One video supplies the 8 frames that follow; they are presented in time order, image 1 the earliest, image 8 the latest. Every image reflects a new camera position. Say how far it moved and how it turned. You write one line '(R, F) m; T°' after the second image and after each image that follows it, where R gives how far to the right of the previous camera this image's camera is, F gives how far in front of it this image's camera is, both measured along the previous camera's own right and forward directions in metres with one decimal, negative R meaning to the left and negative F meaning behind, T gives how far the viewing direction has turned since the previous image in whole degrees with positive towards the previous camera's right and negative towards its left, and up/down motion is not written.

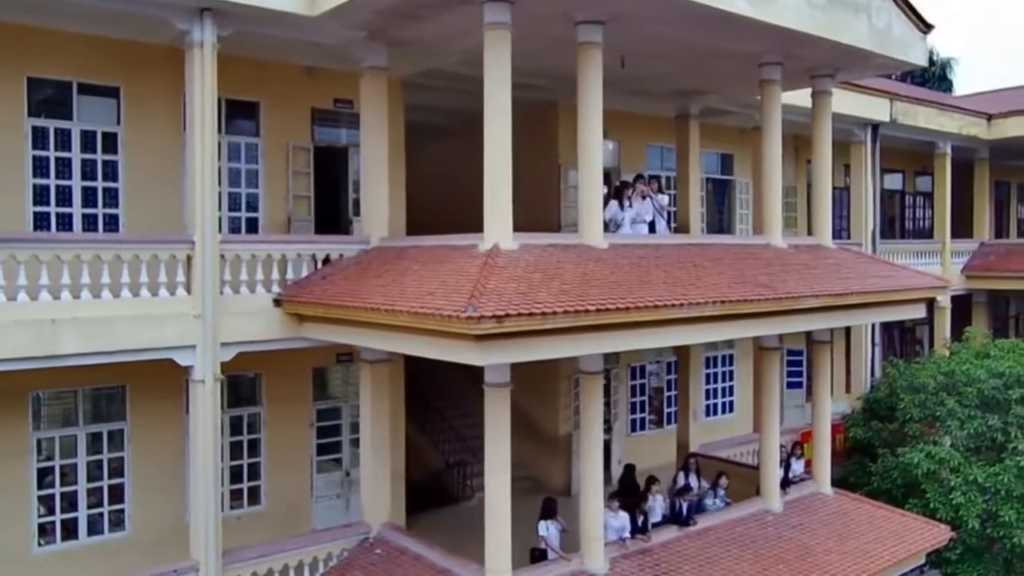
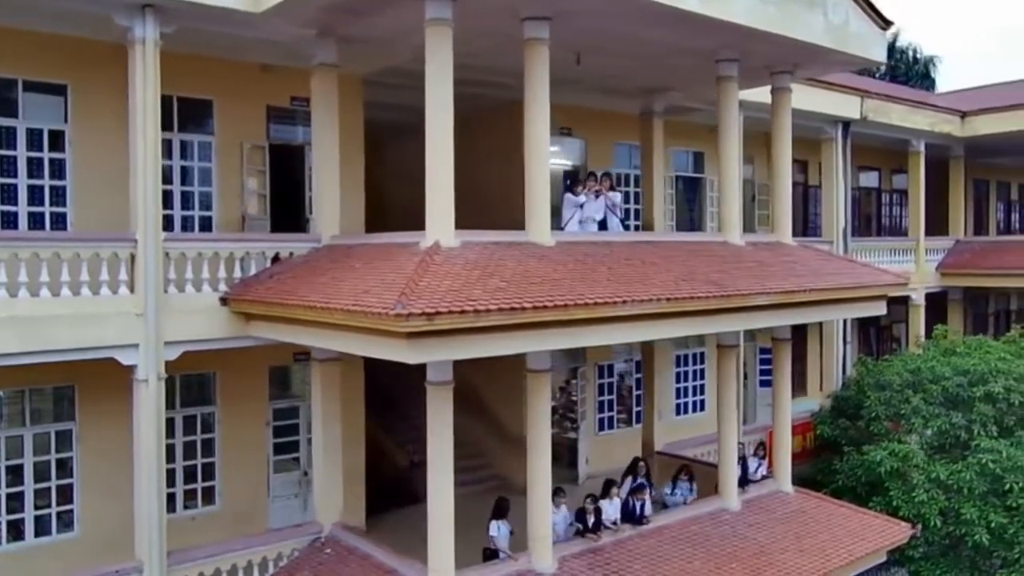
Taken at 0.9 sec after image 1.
(+0.5, +0.1) m; 0°
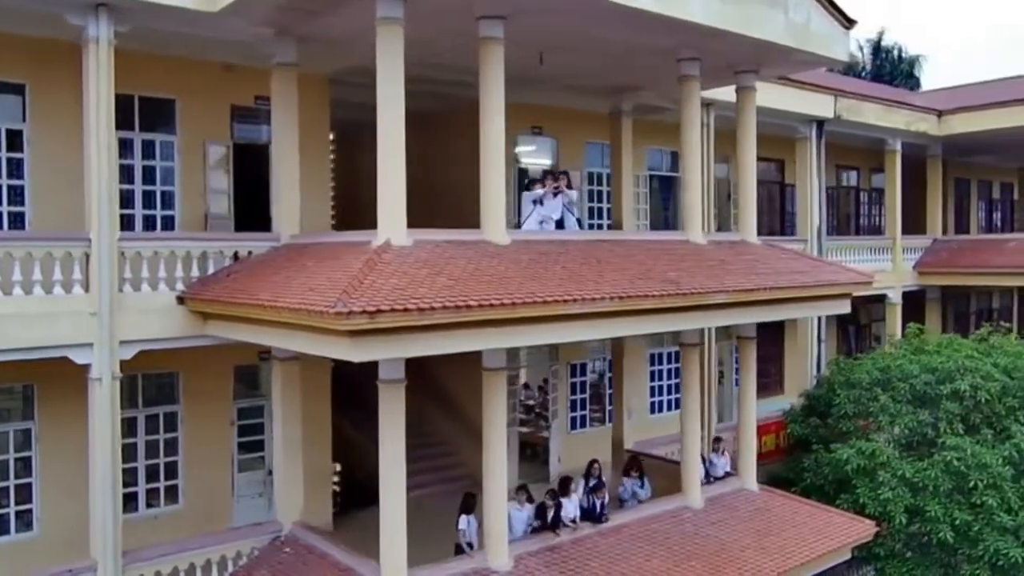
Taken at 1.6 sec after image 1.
(+0.5, 0.0) m; 0°
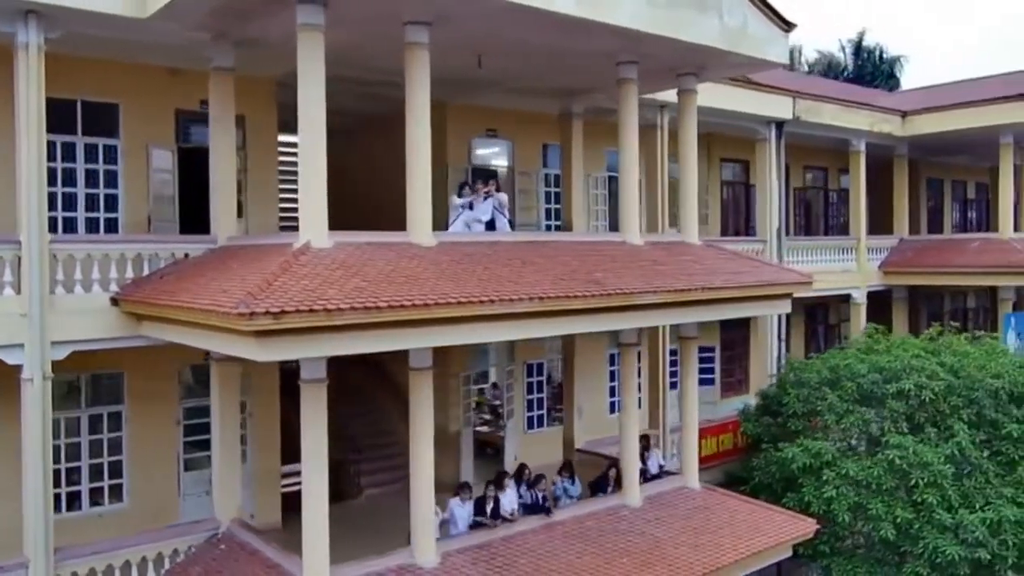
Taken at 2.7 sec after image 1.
(+0.8, -0.1) m; 0°
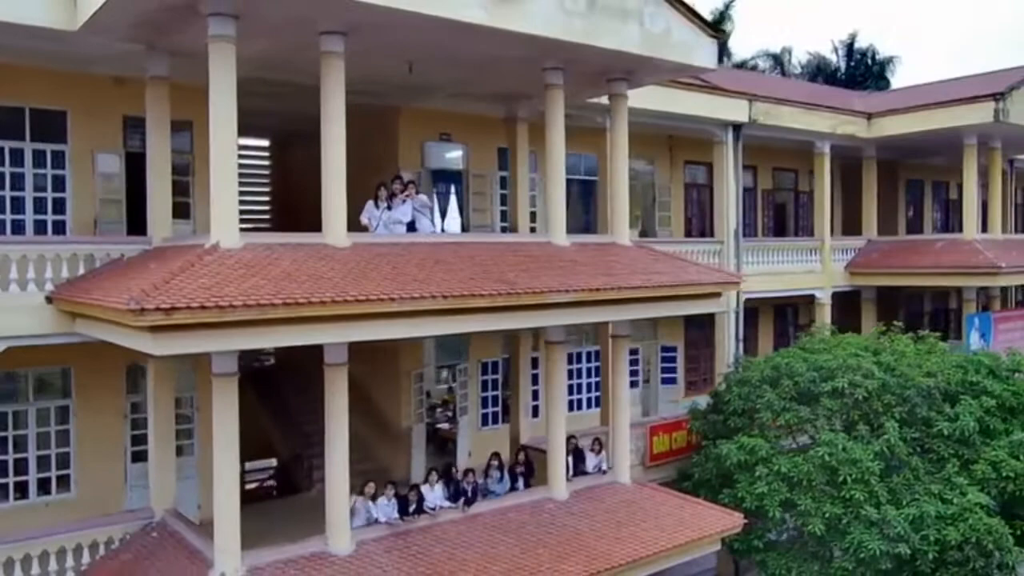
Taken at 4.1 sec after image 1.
(+1.3, -0.3) m; -2°
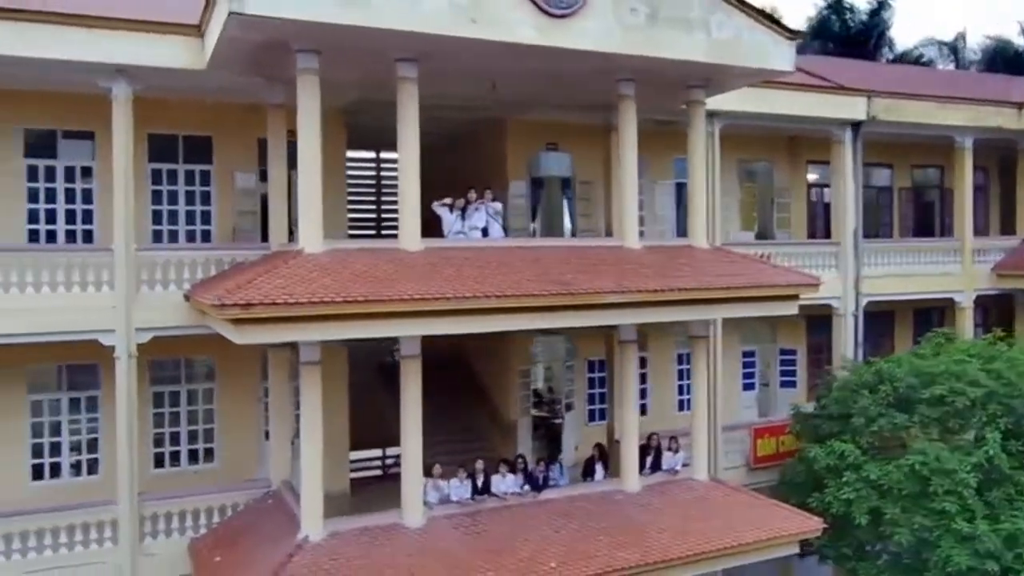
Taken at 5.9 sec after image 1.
(+1.7, -0.6) m; -13°
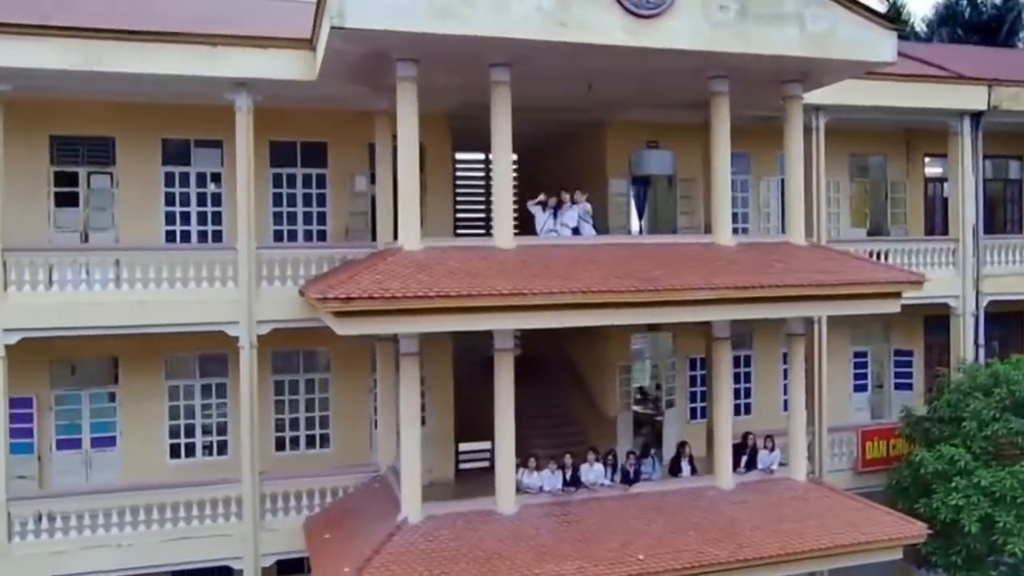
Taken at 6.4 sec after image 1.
(+0.4, -0.3) m; -8°
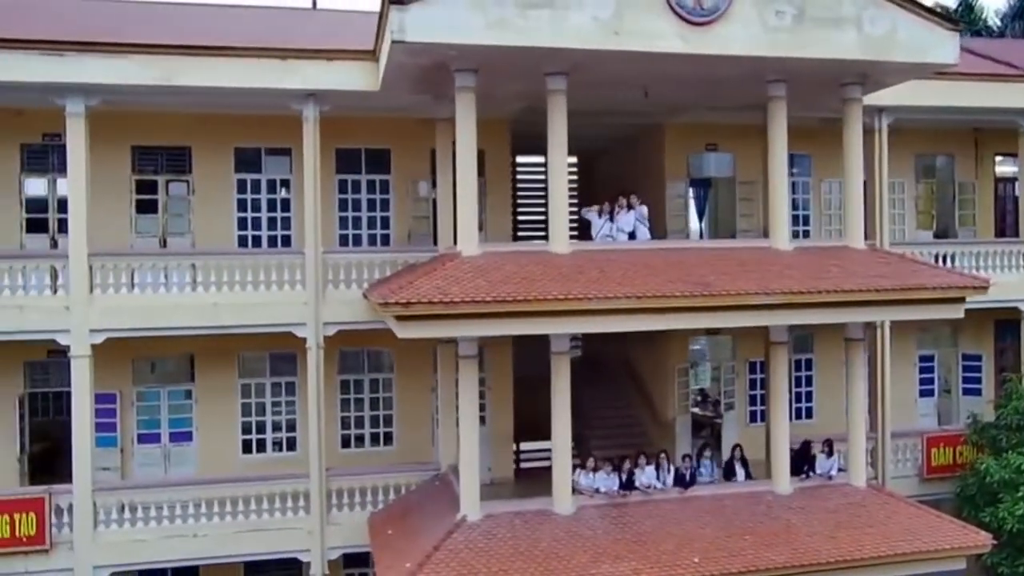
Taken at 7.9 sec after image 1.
(+0.1, -0.2) m; -4°
